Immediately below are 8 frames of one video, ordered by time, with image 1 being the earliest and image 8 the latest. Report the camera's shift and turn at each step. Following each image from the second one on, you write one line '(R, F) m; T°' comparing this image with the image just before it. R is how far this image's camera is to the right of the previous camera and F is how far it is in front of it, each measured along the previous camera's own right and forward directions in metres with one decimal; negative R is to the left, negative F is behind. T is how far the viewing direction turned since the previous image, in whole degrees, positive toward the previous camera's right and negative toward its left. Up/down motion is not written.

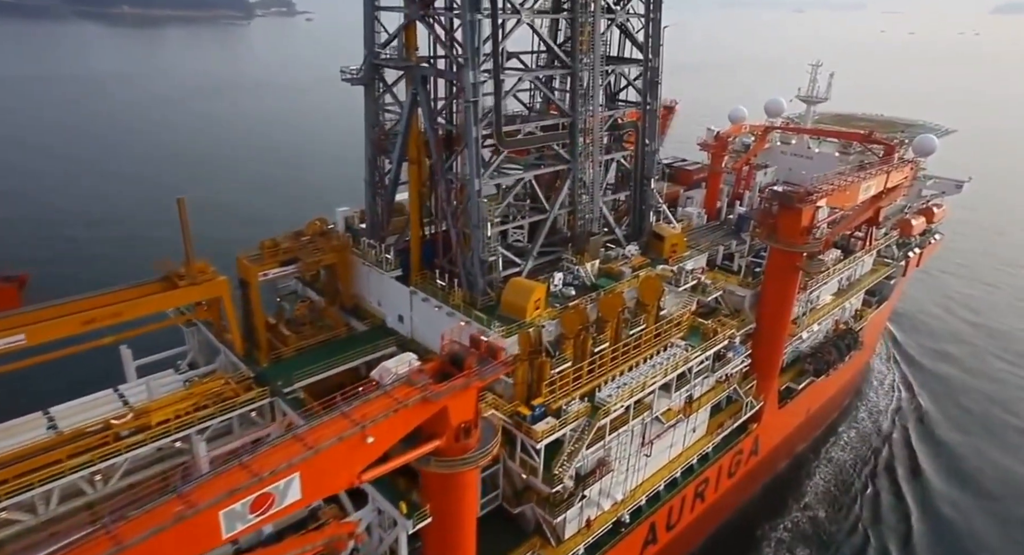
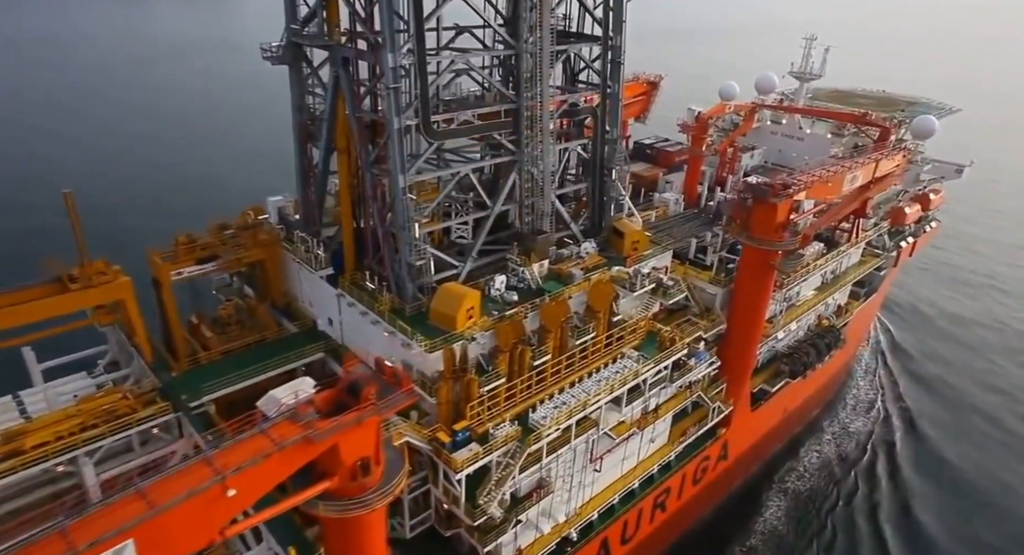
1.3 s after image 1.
(+2.0, +1.9) m; 0°
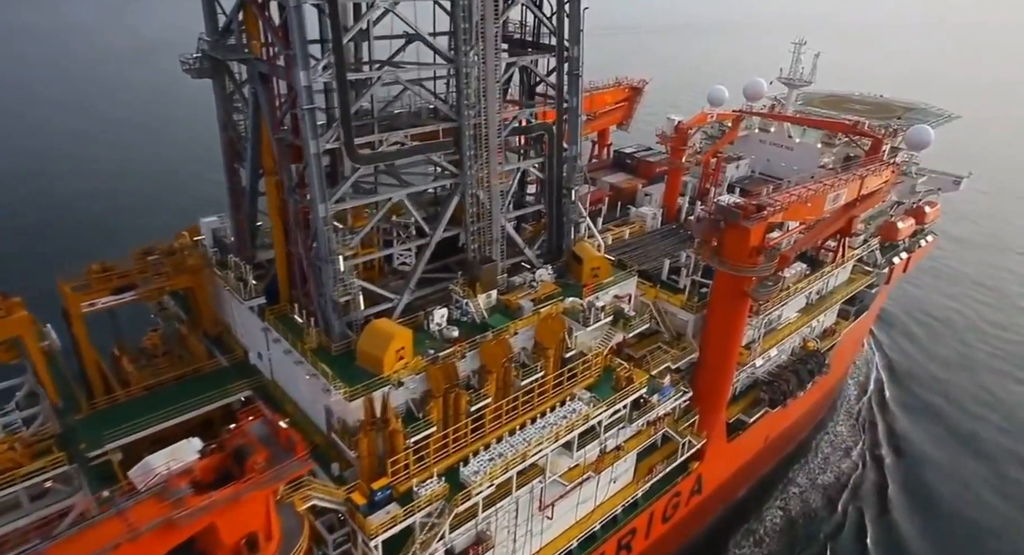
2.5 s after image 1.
(+1.7, +1.6) m; 0°
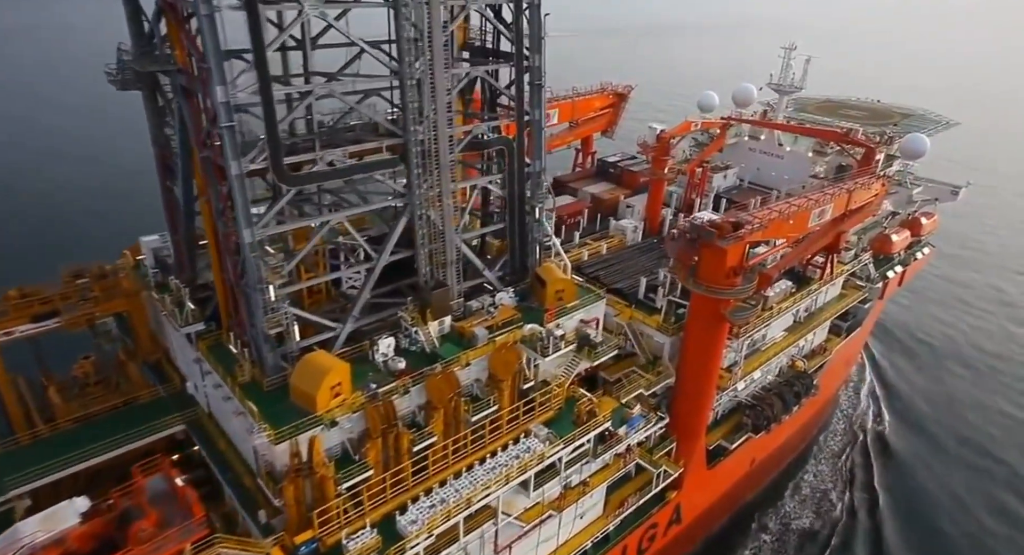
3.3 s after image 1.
(+1.3, +1.3) m; 0°
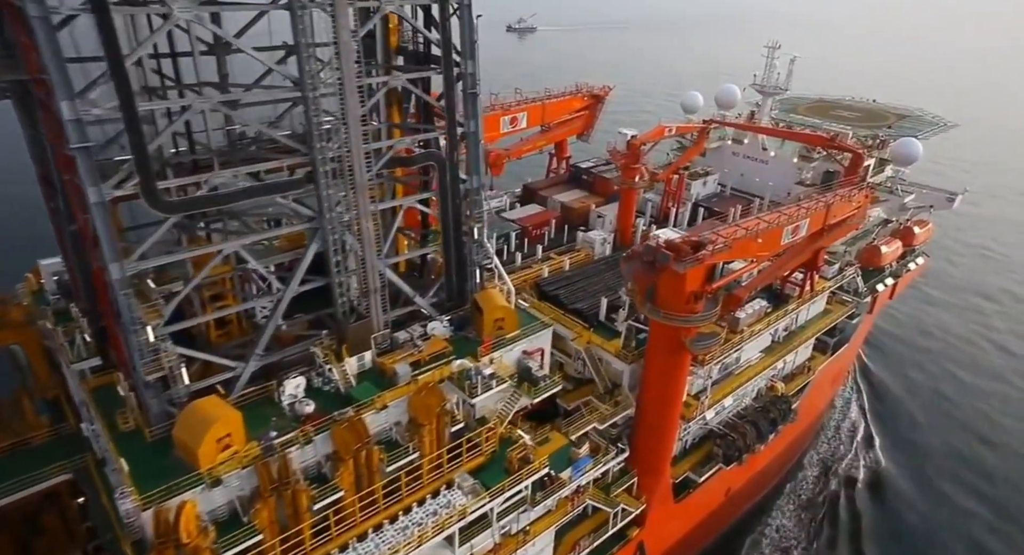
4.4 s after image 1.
(+1.9, +1.8) m; -1°
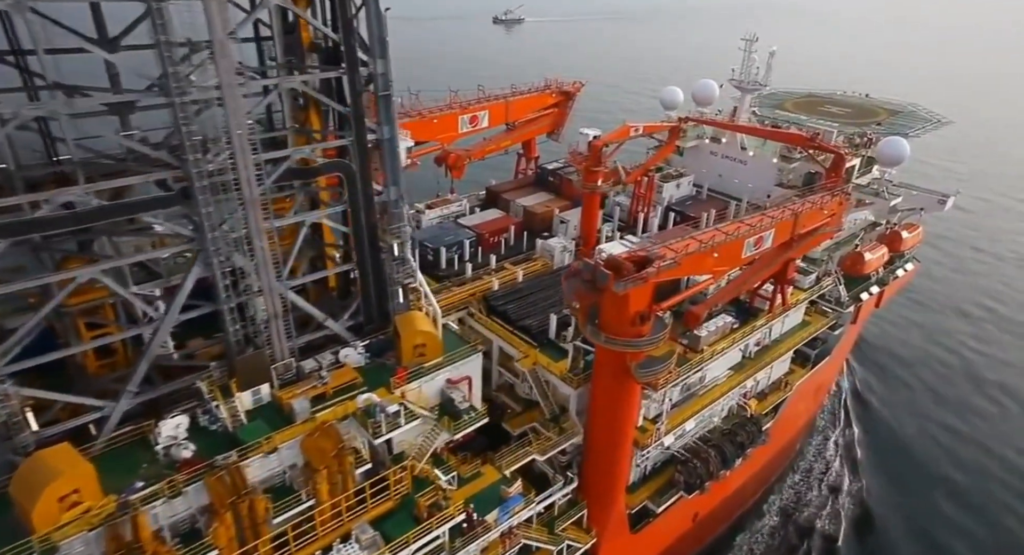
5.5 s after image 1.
(+2.0, +1.7) m; -1°
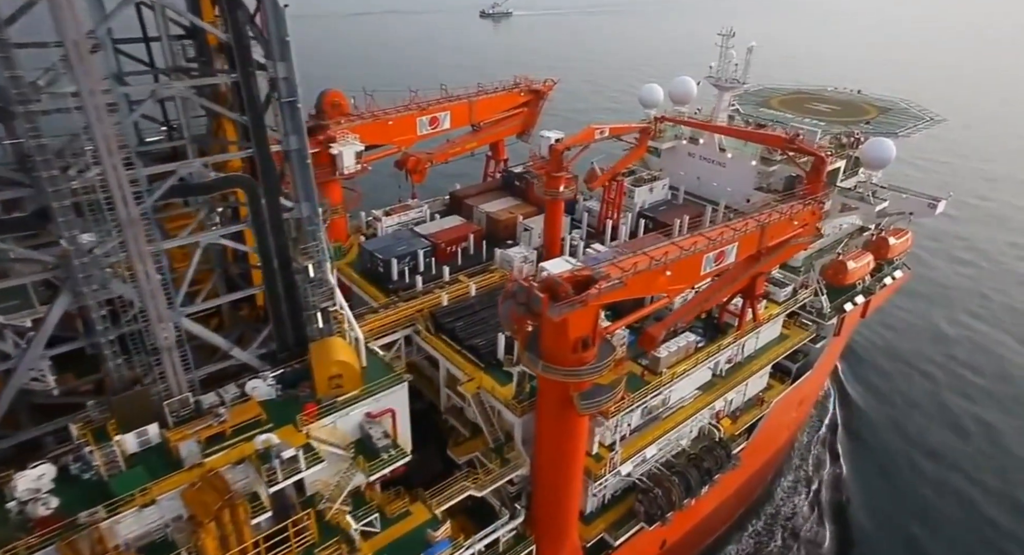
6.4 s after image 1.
(+1.8, +1.5) m; -1°
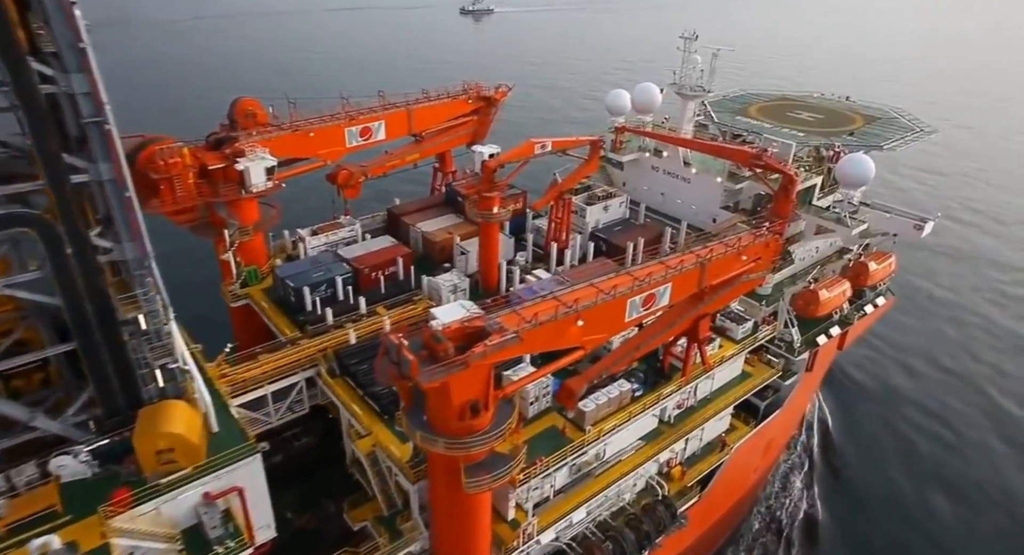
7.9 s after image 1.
(+2.6, +2.5) m; -1°
